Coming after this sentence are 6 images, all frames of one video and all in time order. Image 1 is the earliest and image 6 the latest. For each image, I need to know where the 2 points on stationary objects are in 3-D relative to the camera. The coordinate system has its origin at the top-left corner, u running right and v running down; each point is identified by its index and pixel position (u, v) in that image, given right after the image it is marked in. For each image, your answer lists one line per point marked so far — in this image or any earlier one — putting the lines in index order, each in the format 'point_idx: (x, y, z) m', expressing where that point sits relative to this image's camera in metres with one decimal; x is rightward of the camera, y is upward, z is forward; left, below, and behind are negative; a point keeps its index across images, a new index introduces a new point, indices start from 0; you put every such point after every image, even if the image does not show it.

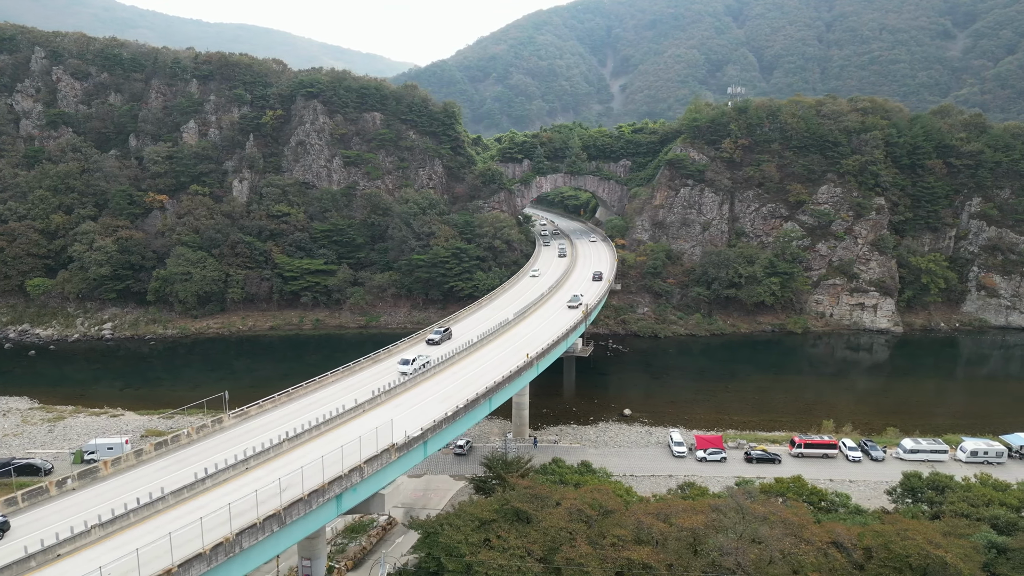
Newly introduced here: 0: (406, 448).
0: (-3.2, -5.1, +18.3) m
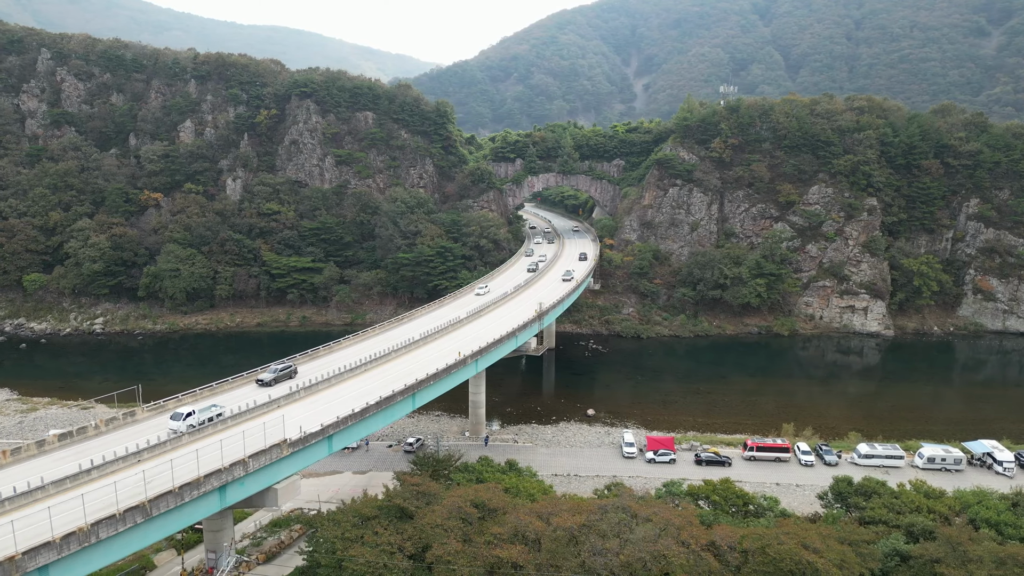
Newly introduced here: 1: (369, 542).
0: (-6.6, -4.9, +18.4) m
1: (-3.8, -6.9, +15.8) m
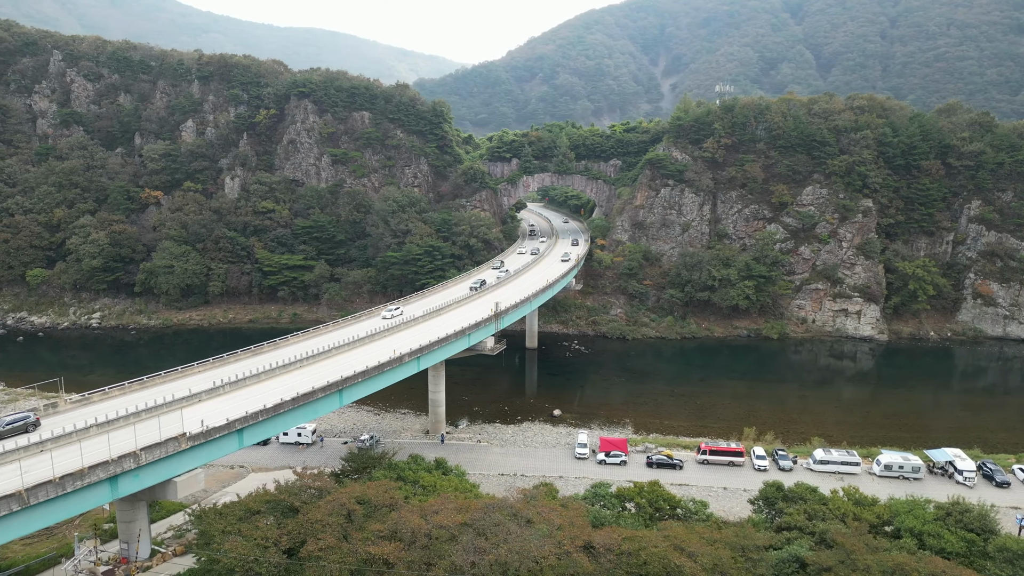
0: (-9.8, -4.8, +18.6) m
1: (-7.2, -6.8, +15.9) m
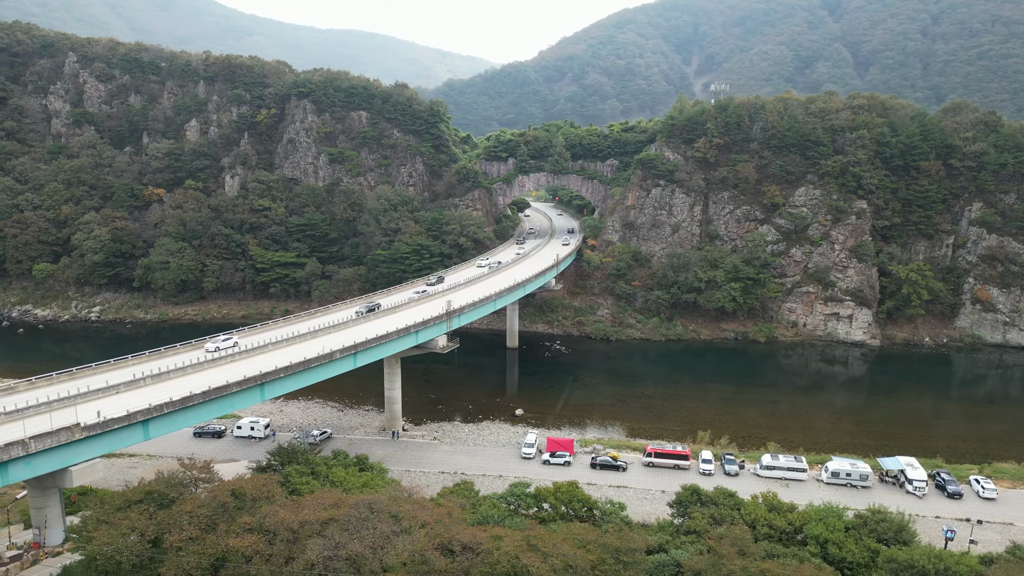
0: (-13.4, -4.5, +19.0) m
1: (-10.9, -6.6, +16.3) m
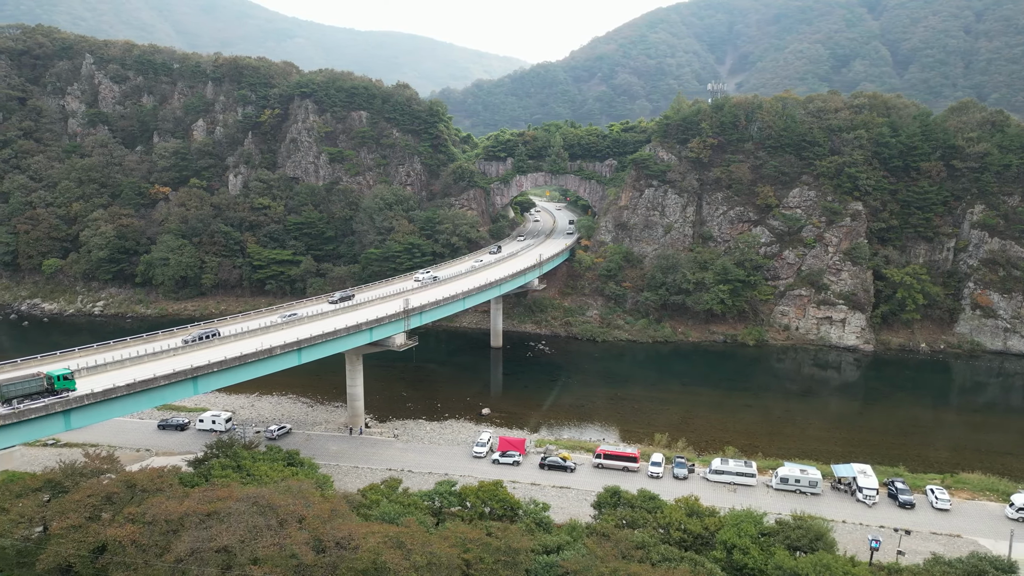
0: (-16.7, -4.3, +19.8) m
1: (-14.3, -6.4, +16.9) m
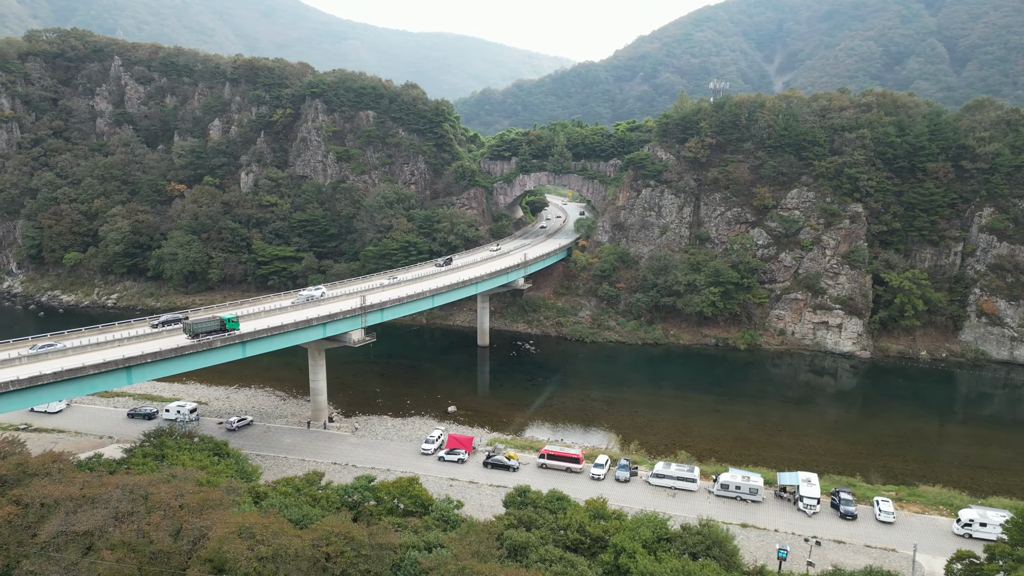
0: (-20.3, -4.1, +21.1) m
1: (-18.1, -6.2, +18.1) m
